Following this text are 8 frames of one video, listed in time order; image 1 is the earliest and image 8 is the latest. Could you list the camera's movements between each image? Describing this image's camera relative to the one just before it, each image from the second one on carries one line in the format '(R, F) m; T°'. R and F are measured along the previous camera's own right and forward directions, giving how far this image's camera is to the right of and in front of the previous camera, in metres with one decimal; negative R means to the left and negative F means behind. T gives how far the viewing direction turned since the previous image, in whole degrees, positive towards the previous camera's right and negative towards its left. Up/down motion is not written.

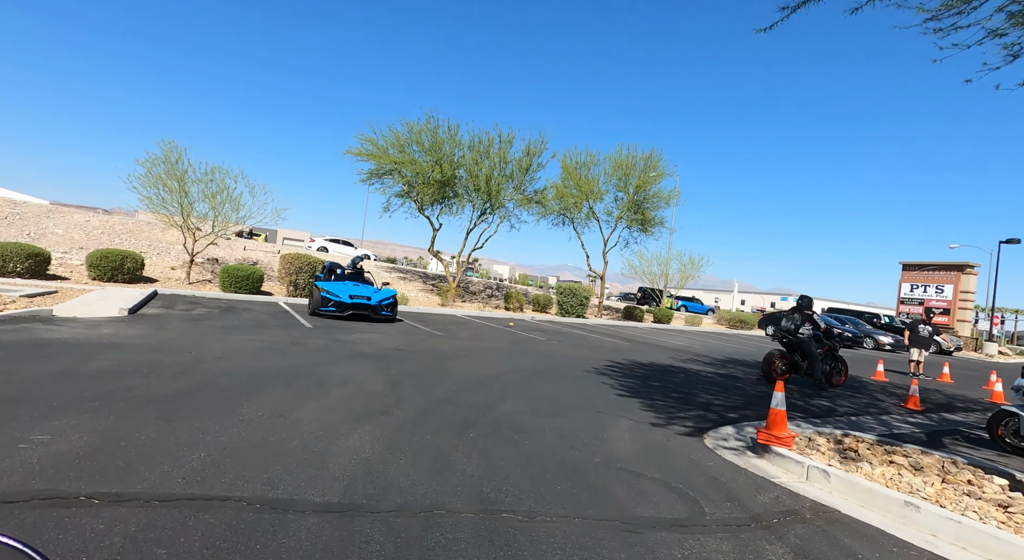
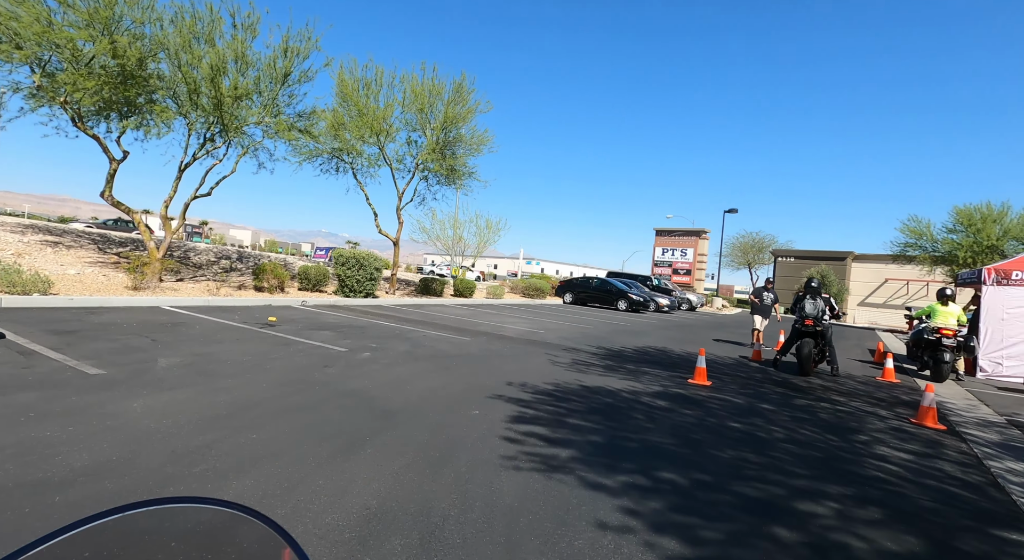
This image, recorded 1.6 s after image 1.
(-0.2, +5.5) m; +23°
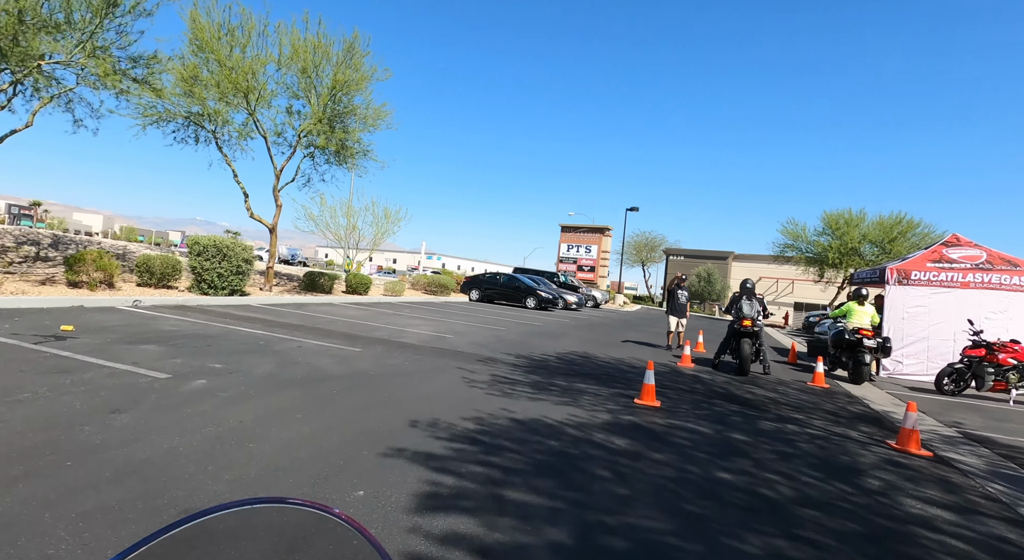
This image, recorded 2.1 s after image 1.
(-0.1, +1.7) m; +10°
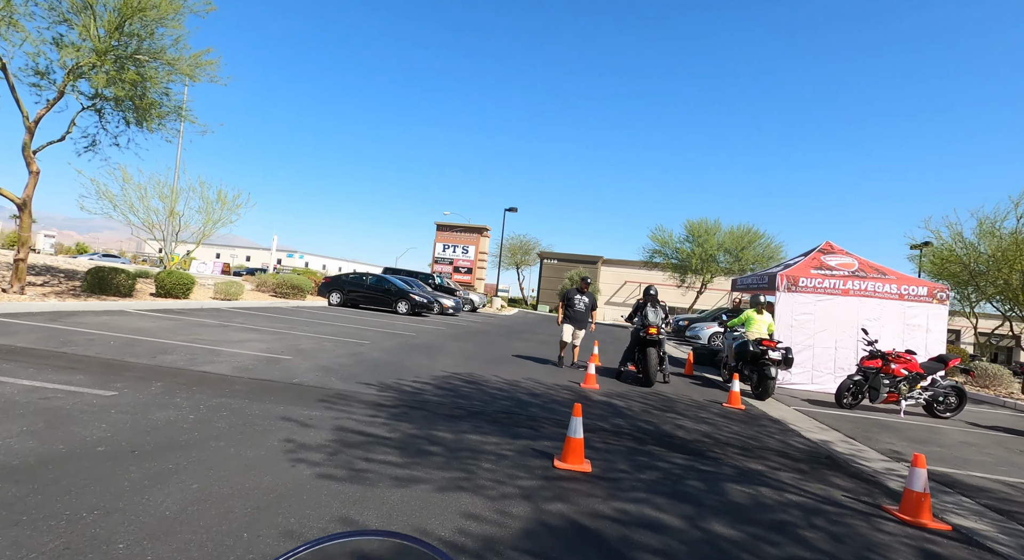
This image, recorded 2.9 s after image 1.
(+0.1, +2.2) m; +12°
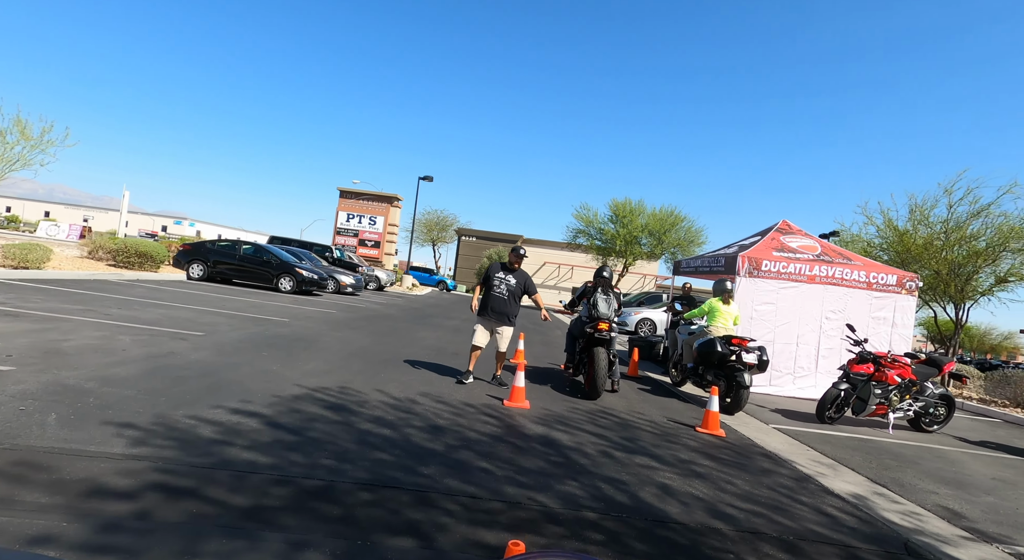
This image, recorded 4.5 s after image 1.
(+0.2, +2.7) m; +8°
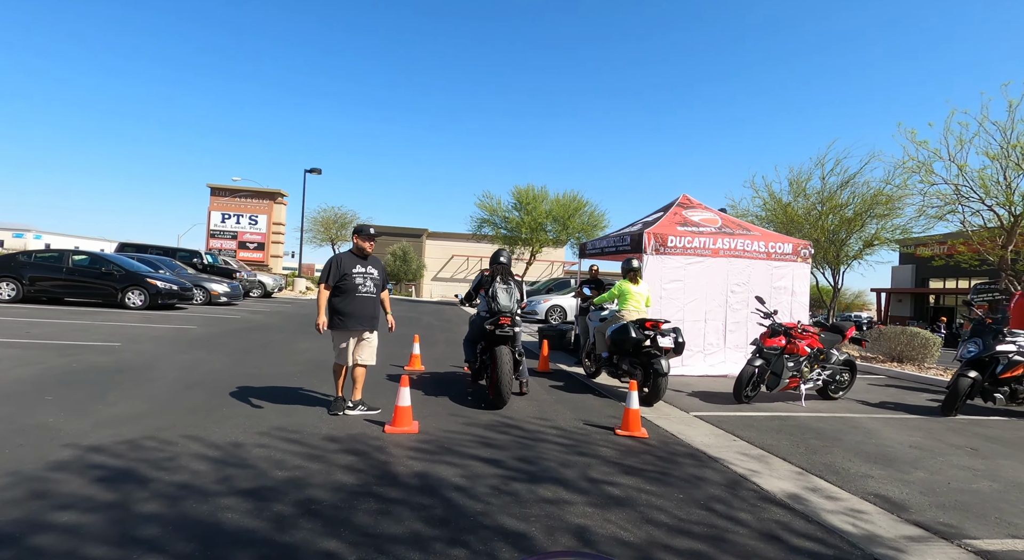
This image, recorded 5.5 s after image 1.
(+0.3, +1.2) m; +9°
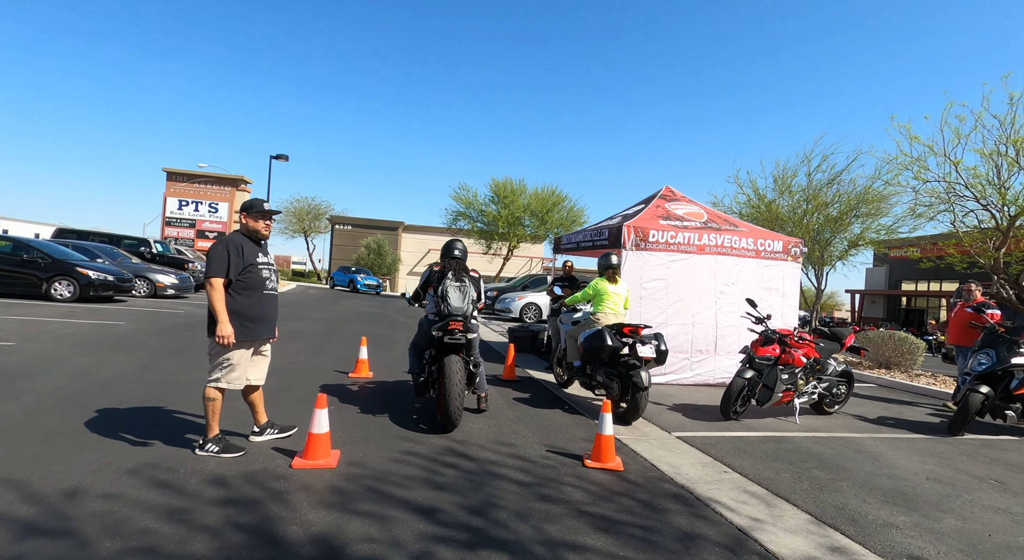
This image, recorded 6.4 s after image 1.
(+0.2, +1.1) m; +2°
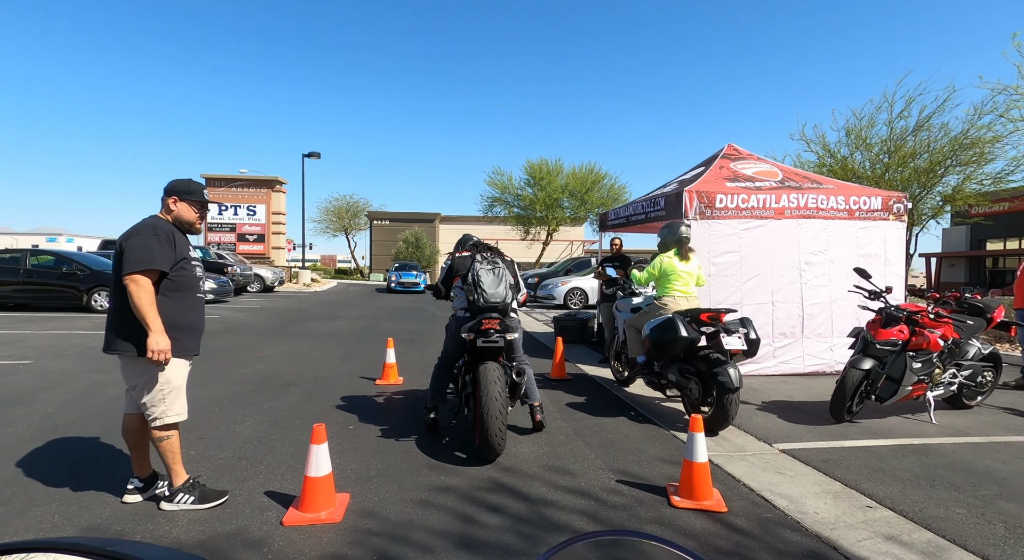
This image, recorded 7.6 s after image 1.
(0.0, +1.4) m; -4°
